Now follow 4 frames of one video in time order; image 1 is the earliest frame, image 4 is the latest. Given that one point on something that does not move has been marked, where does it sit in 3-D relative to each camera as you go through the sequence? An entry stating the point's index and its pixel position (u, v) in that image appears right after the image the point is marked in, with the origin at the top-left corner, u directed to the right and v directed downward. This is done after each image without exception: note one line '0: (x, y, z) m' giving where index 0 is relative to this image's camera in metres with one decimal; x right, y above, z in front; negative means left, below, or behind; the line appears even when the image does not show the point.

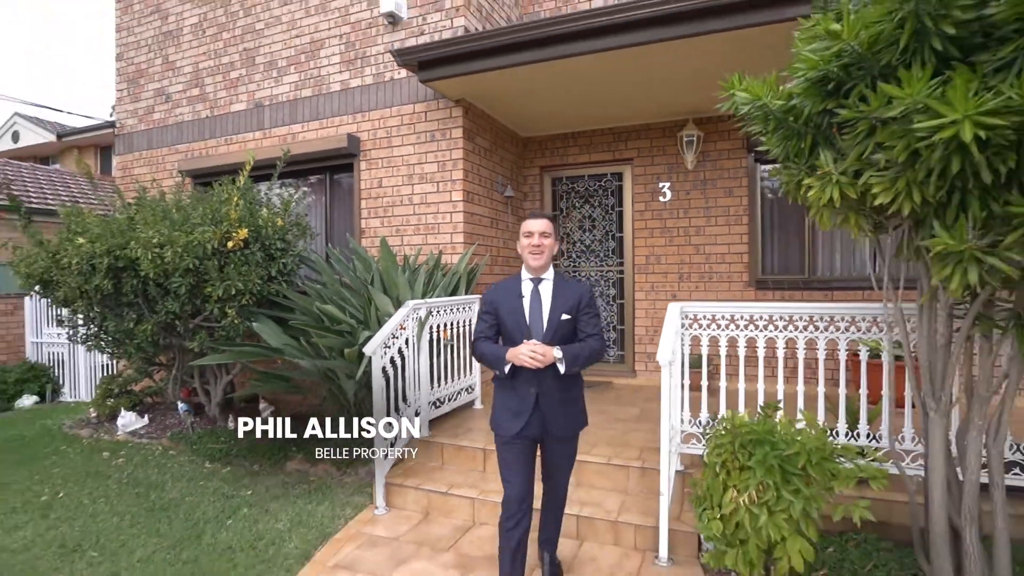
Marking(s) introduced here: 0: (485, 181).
0: (-0.3, +1.0, +5.2) m
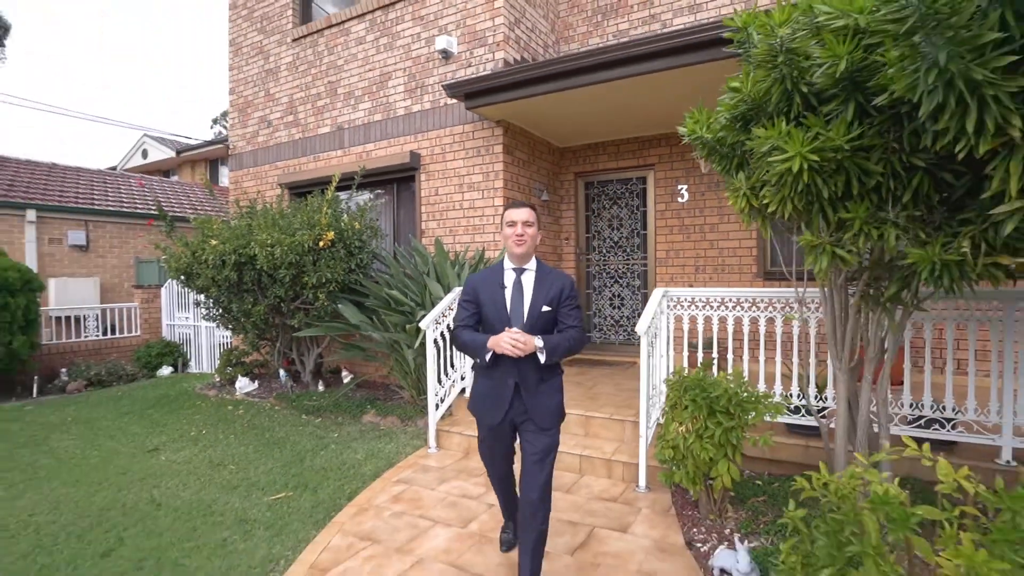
0: (+0.1, +1.2, +6.1) m
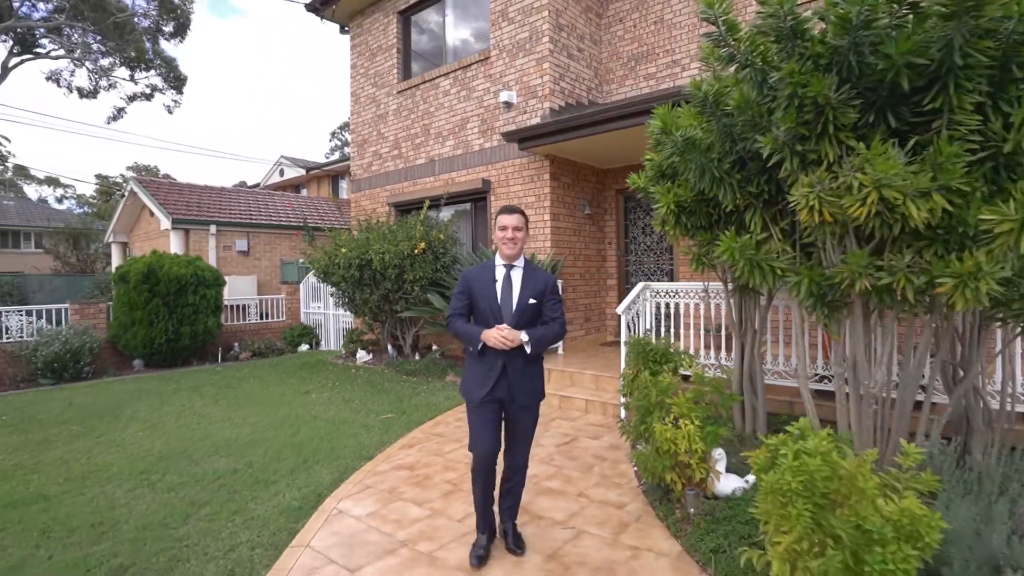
0: (+0.8, +1.2, +7.8) m
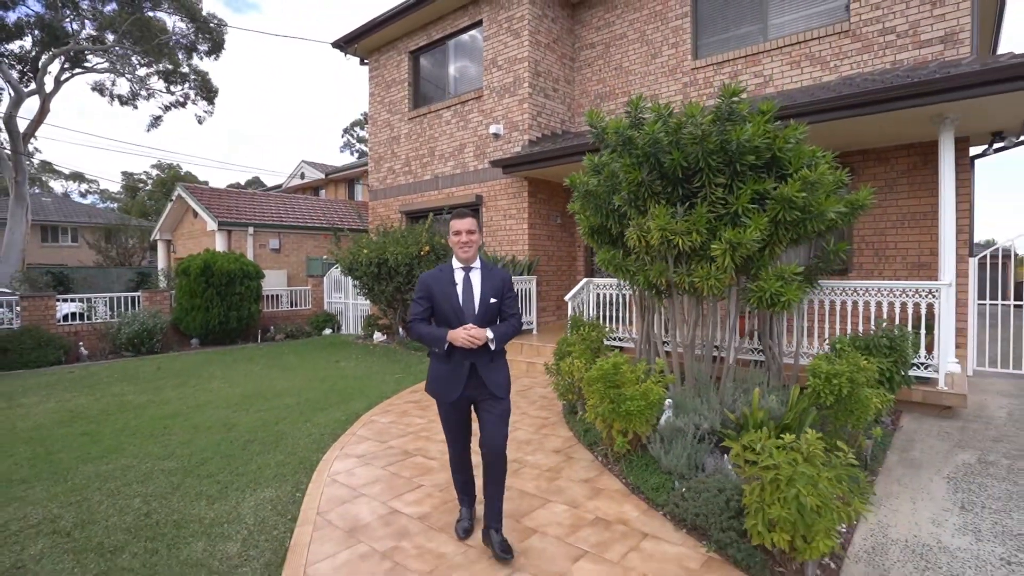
0: (+0.6, +1.3, +9.8) m
